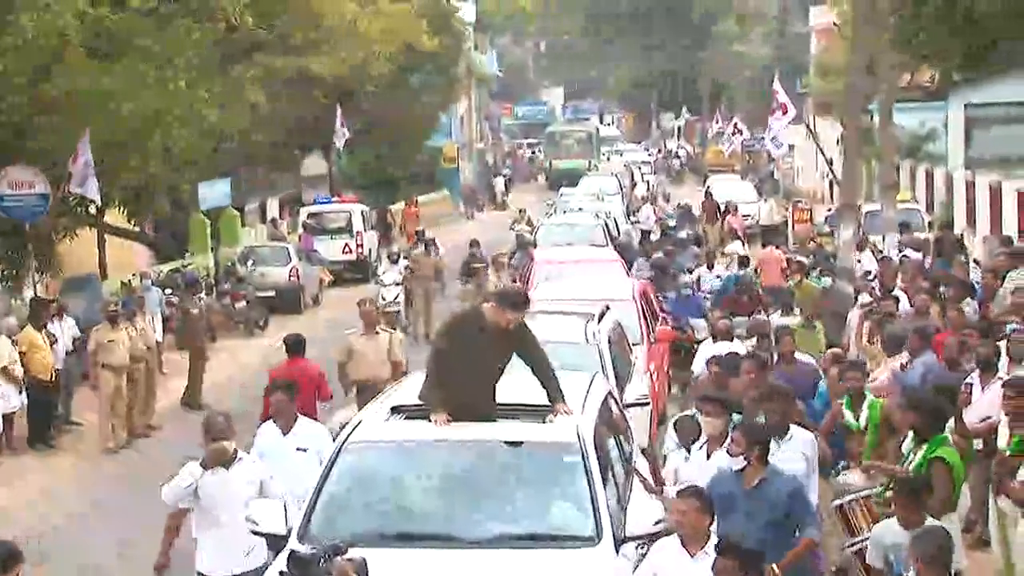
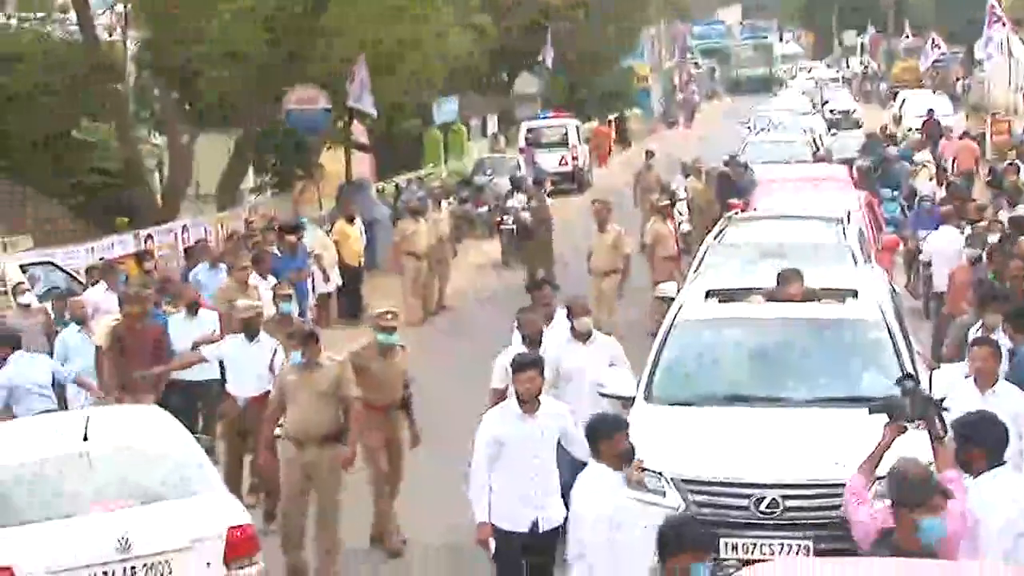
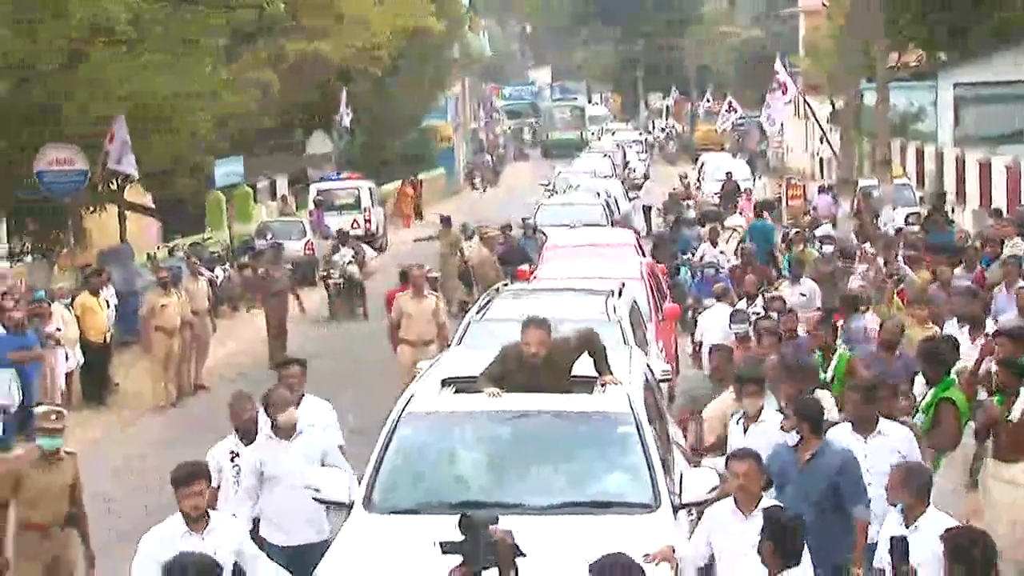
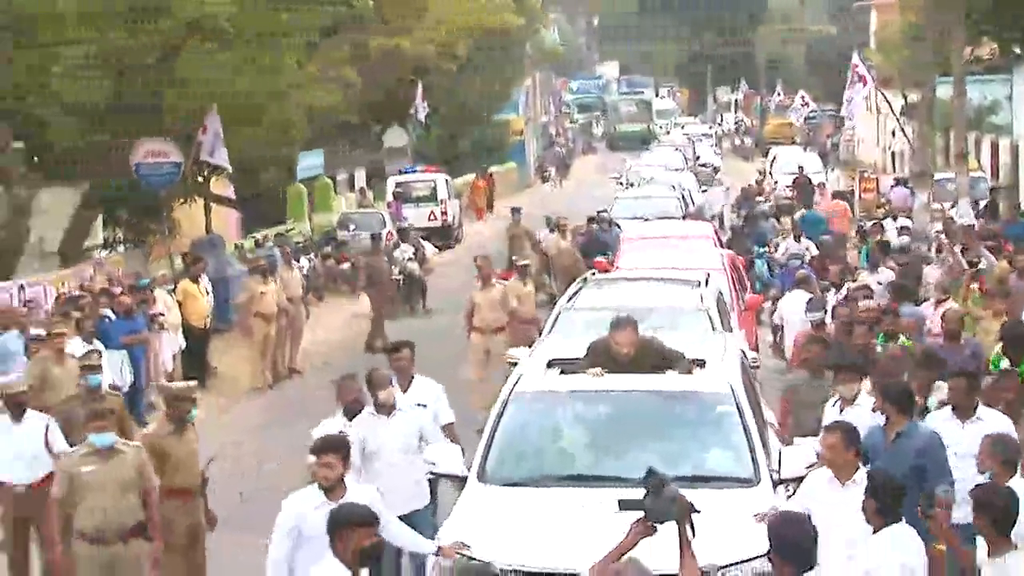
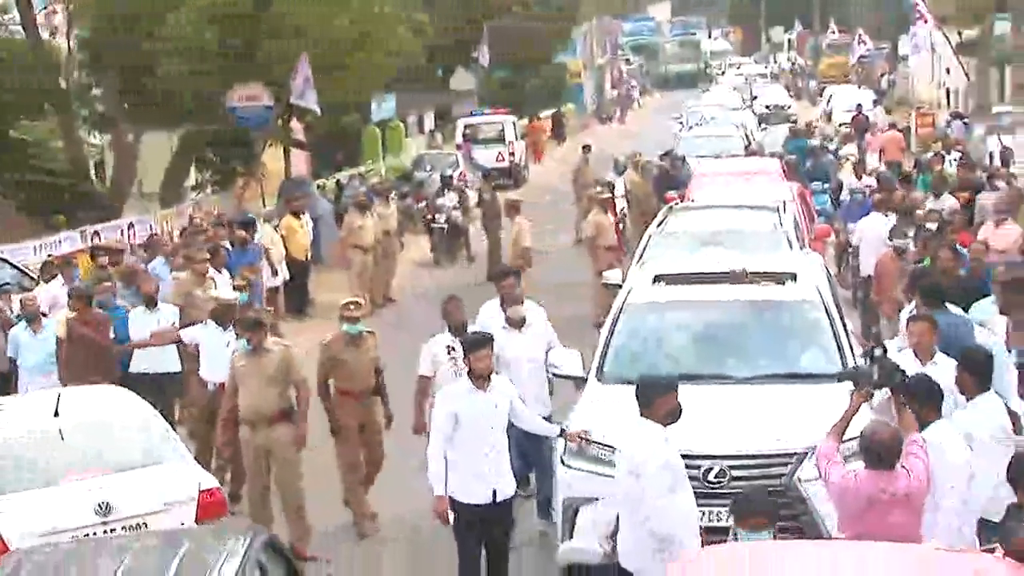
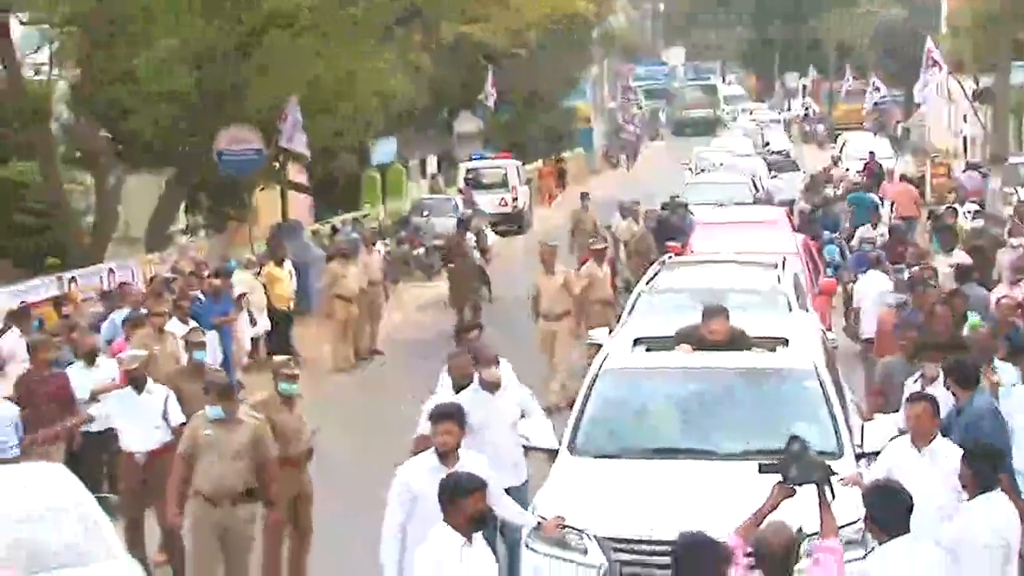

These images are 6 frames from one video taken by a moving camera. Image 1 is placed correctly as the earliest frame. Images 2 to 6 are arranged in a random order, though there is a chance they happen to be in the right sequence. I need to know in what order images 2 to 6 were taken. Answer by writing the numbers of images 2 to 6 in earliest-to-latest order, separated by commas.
3, 4, 6, 2, 5
